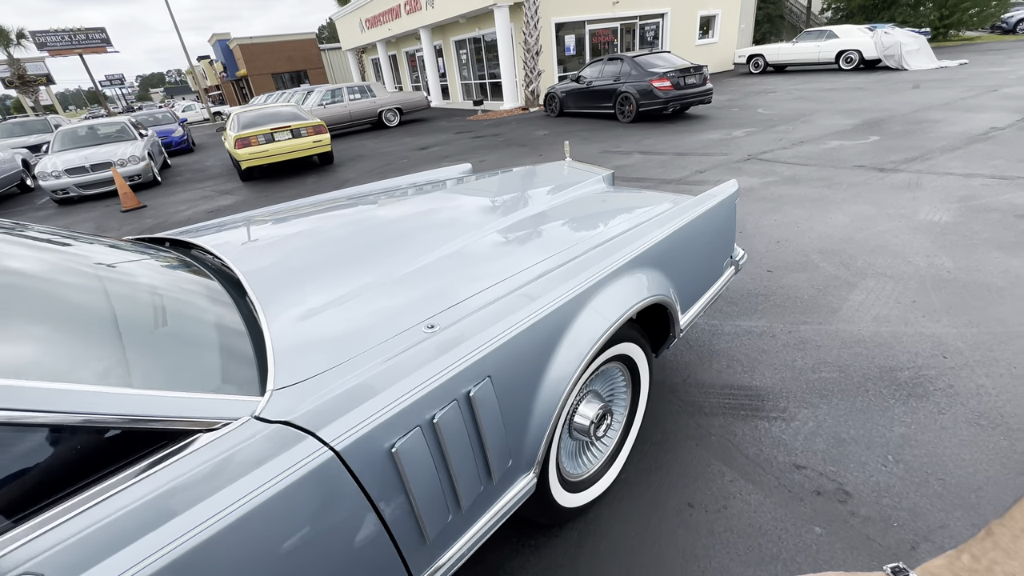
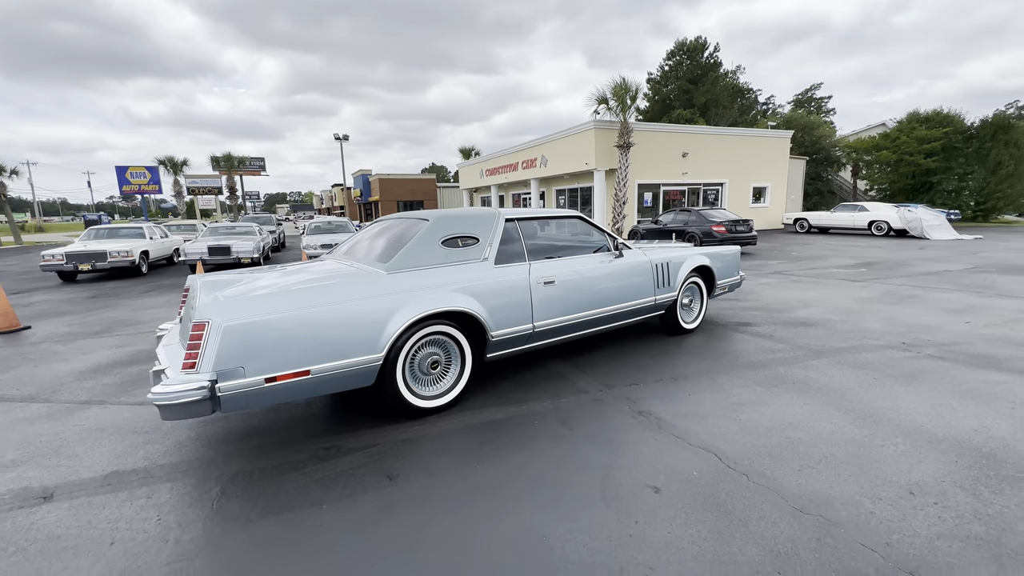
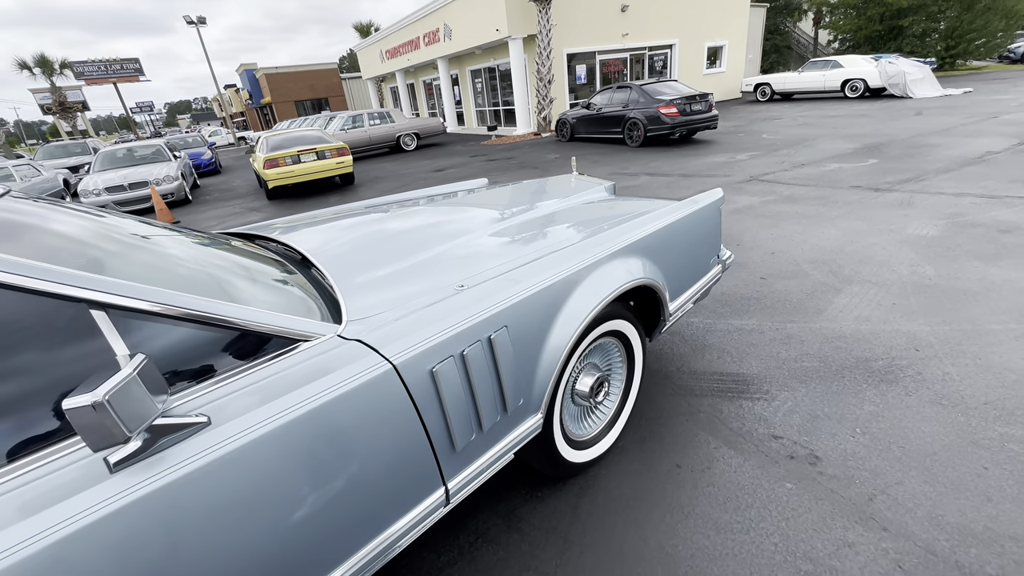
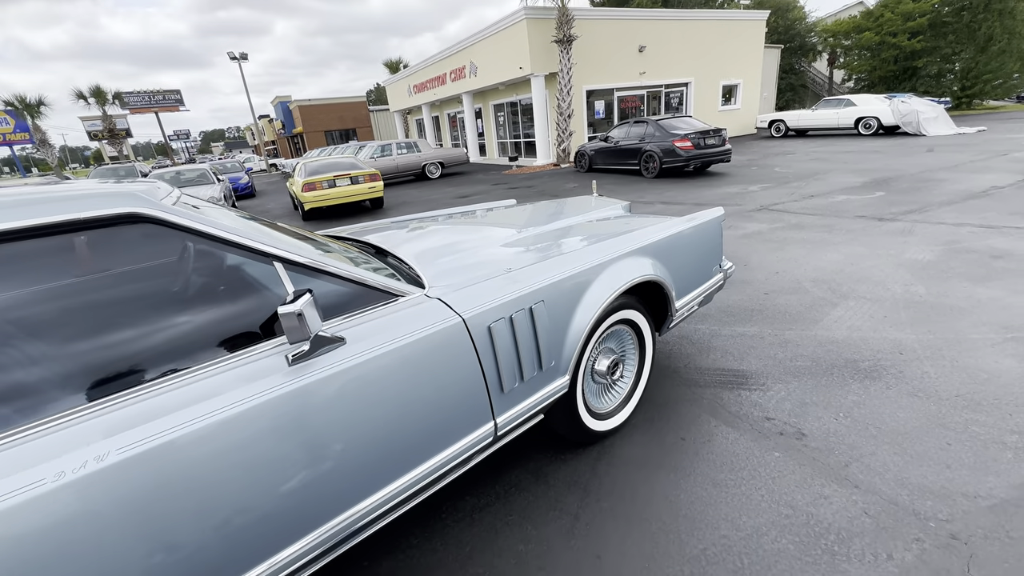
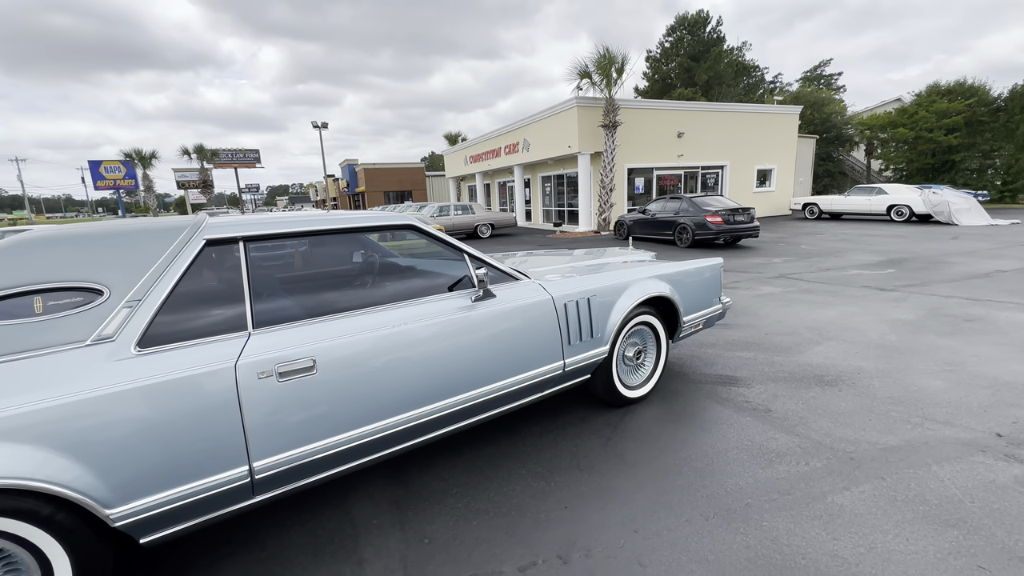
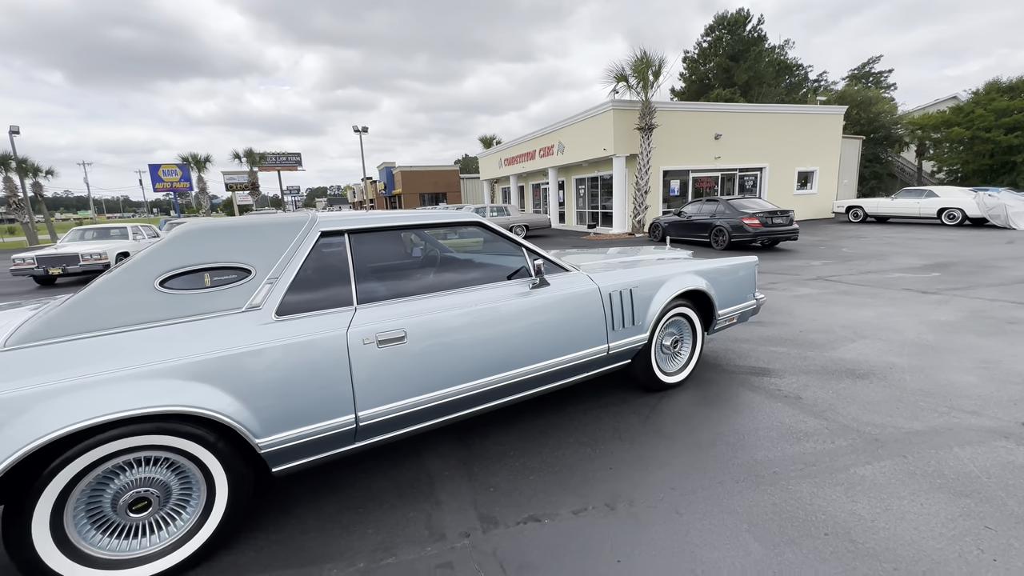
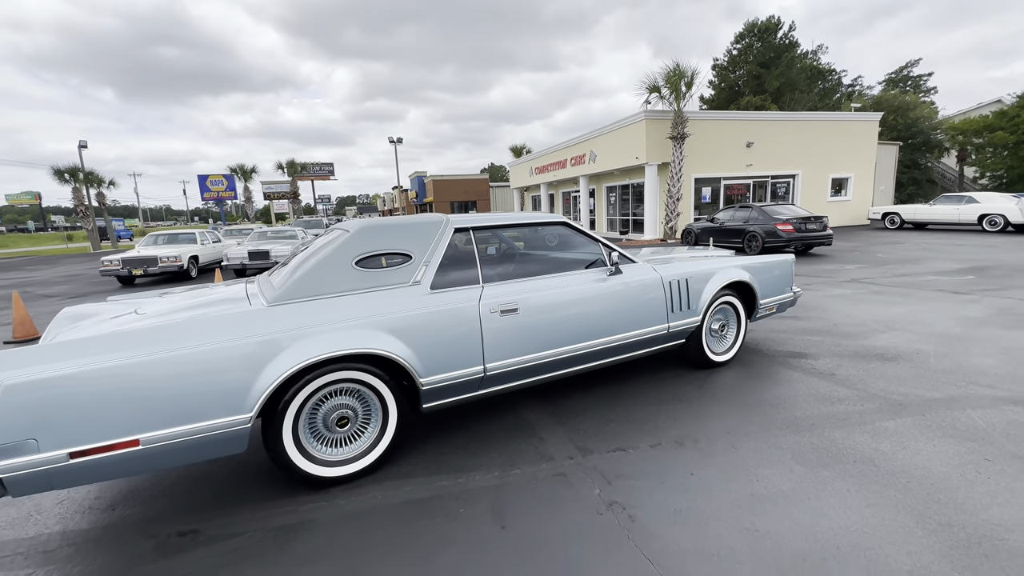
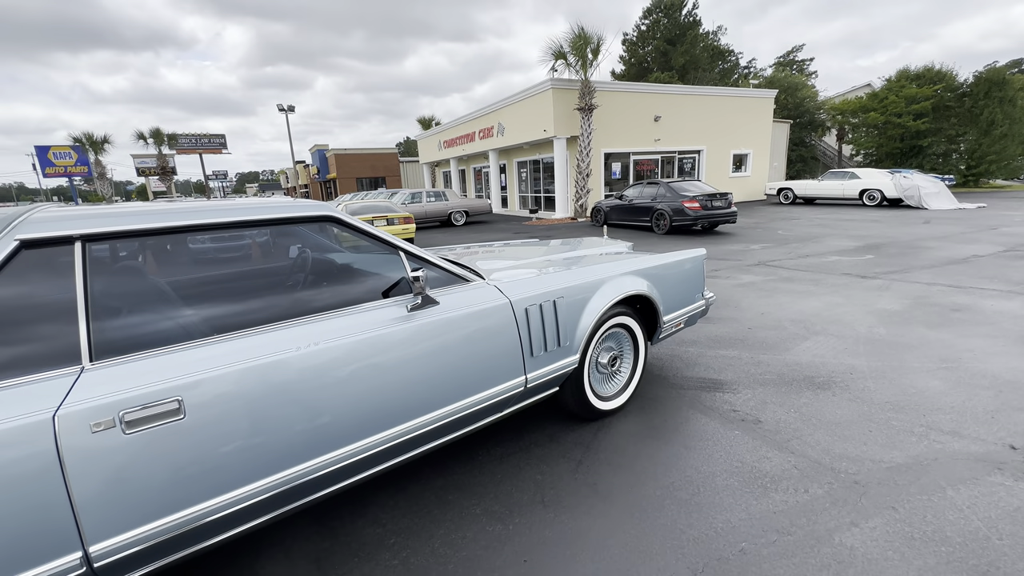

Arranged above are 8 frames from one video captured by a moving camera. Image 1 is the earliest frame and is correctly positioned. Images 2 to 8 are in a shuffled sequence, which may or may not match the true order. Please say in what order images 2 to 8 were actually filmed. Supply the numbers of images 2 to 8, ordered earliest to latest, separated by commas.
3, 4, 8, 5, 6, 7, 2
